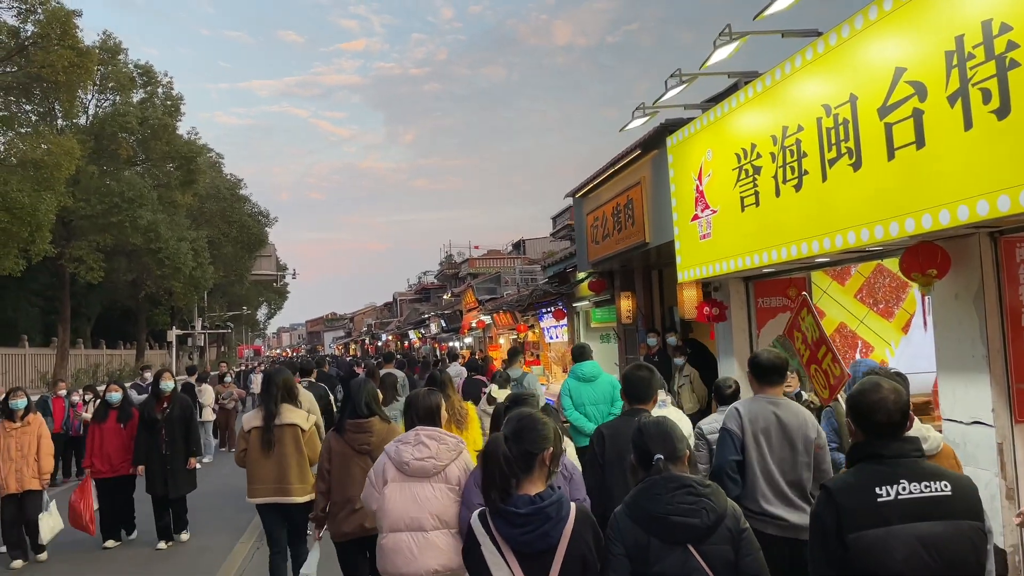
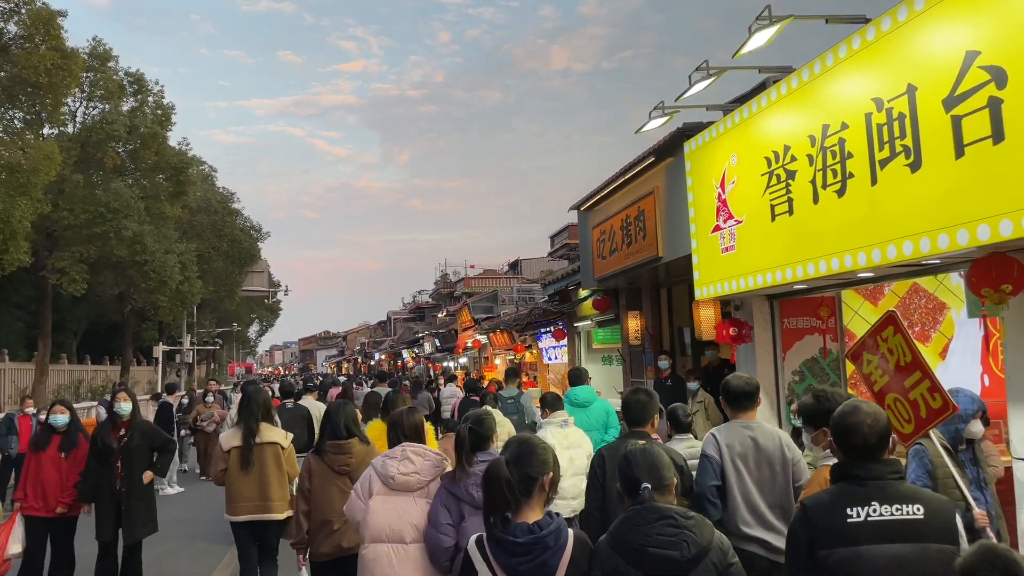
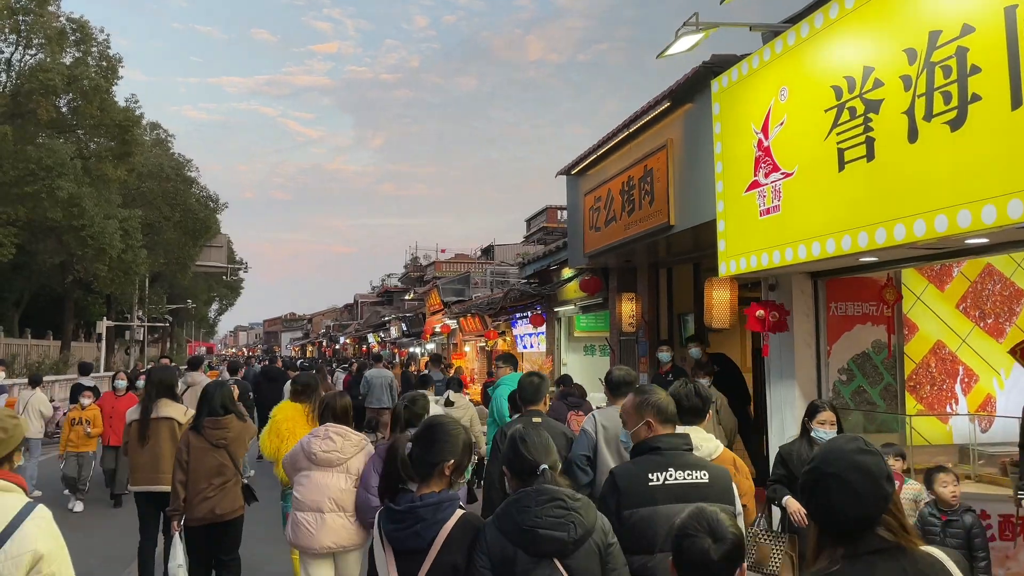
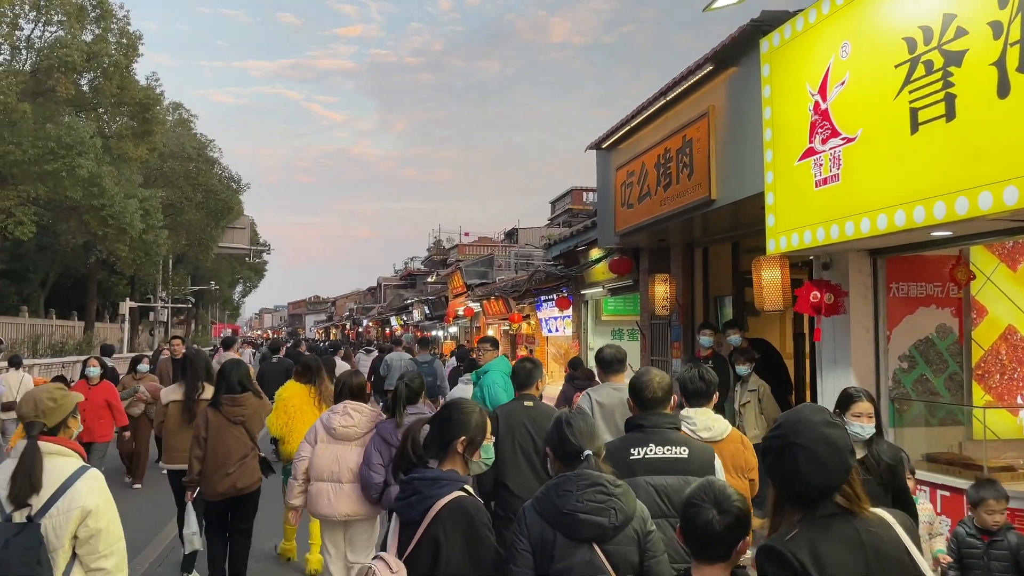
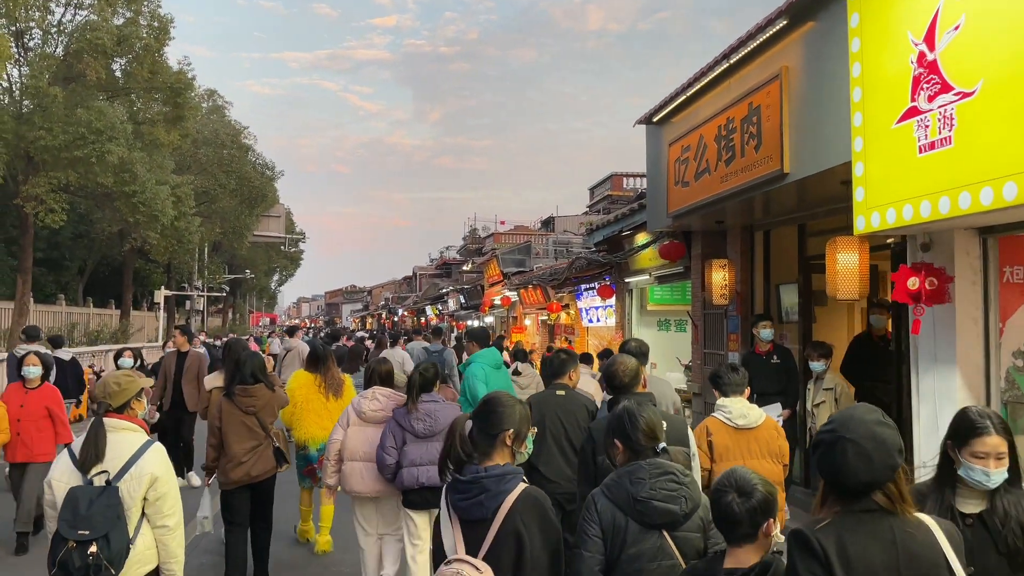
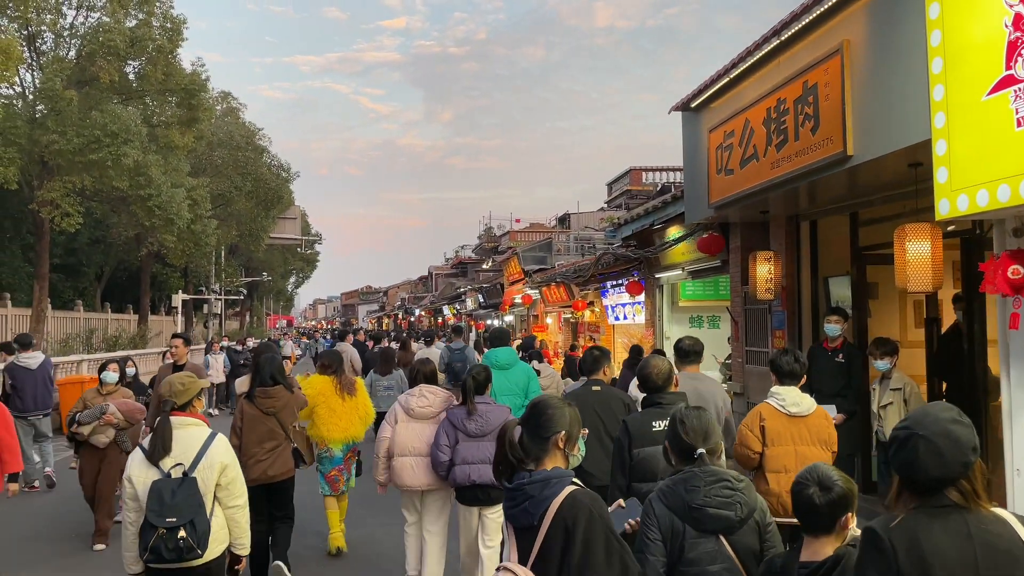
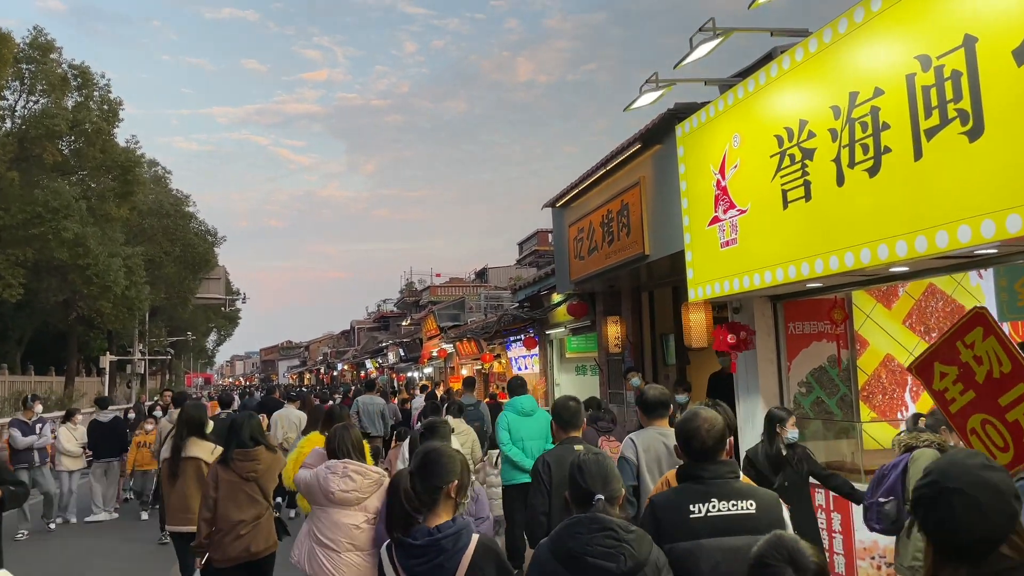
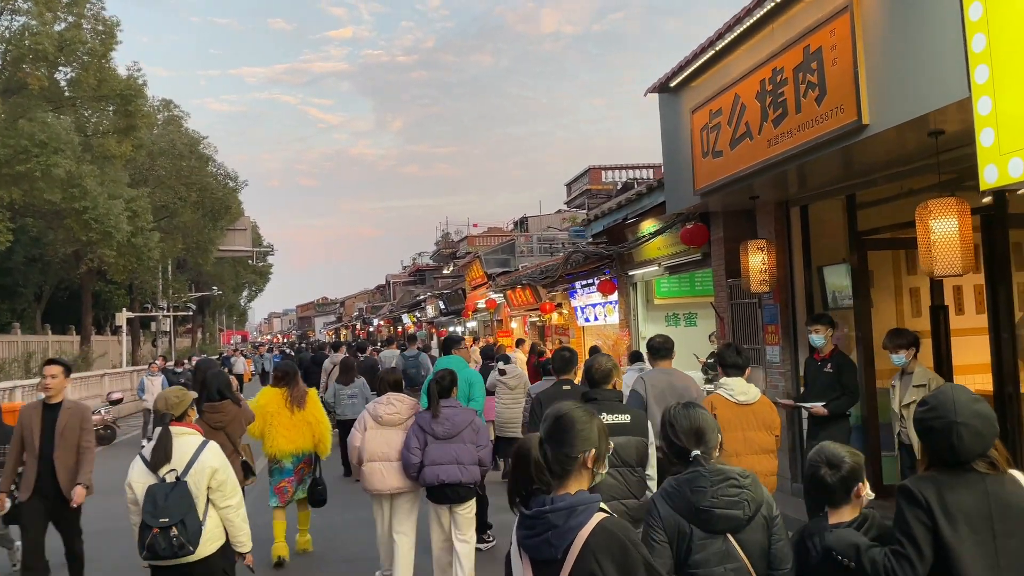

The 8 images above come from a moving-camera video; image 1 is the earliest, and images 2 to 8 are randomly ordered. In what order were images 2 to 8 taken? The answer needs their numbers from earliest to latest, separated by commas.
2, 7, 3, 4, 5, 6, 8
